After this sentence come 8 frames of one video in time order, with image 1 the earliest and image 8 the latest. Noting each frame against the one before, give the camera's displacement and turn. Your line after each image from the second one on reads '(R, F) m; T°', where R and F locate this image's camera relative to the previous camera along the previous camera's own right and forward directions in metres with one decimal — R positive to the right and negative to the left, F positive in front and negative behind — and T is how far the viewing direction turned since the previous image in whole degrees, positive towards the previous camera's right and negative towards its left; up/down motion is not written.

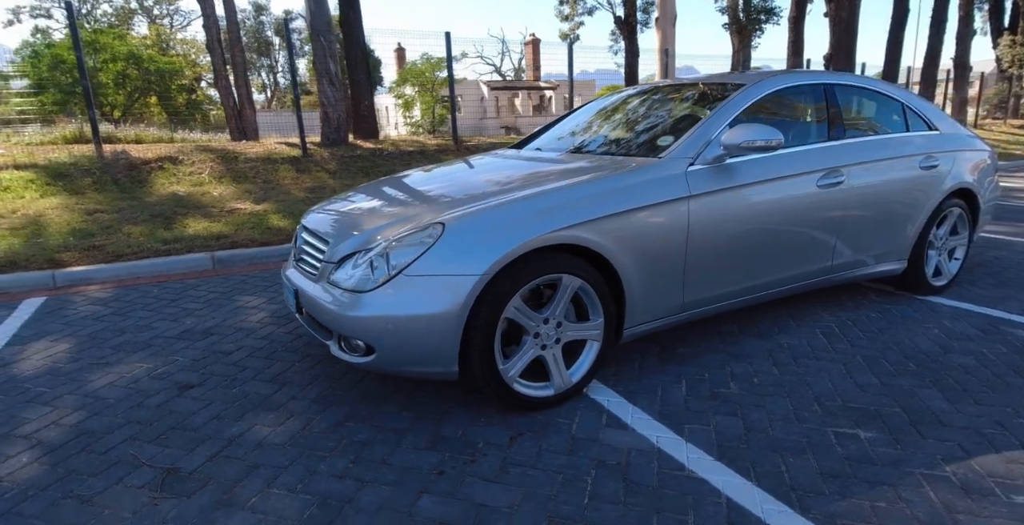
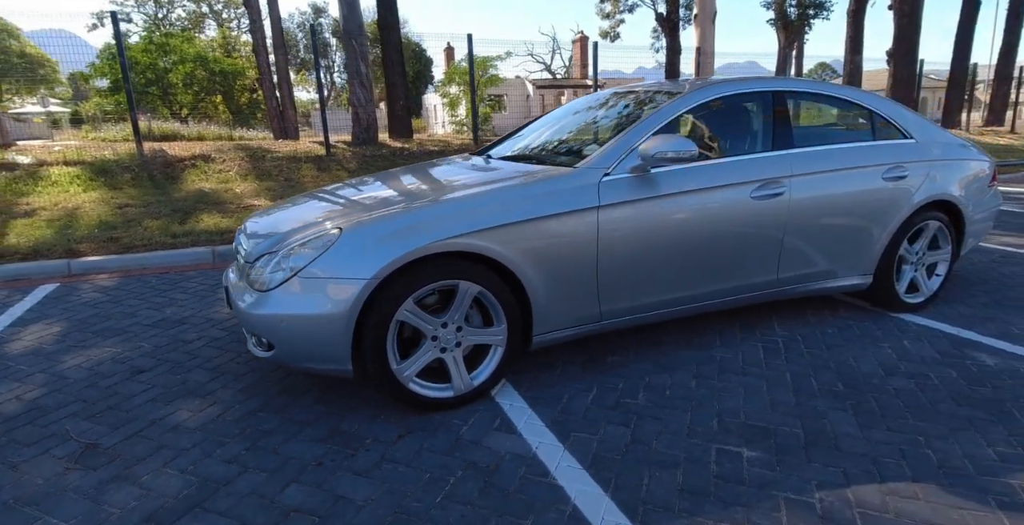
(+0.7, -0.1) m; -6°
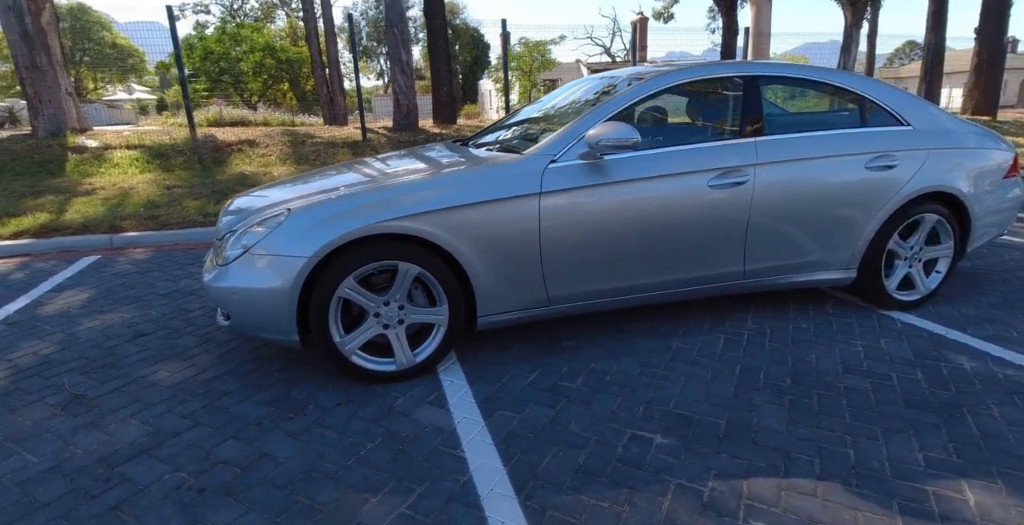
(+0.6, -0.1) m; -7°
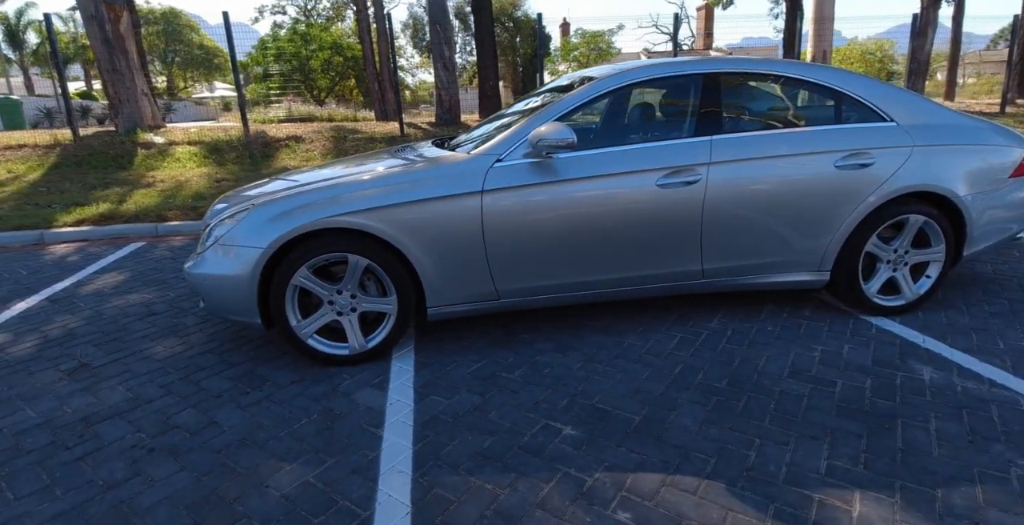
(+0.7, -0.1) m; -7°
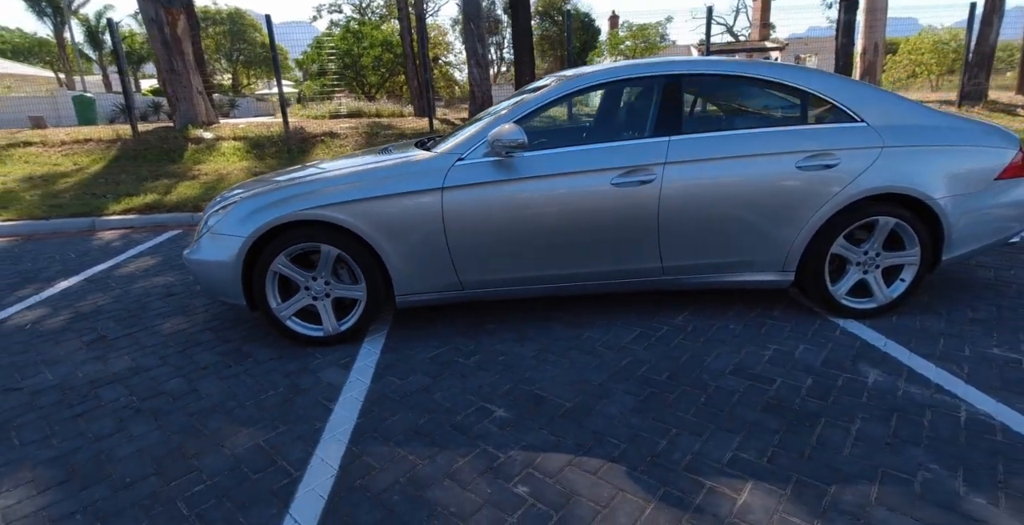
(+0.6, -0.2) m; -6°
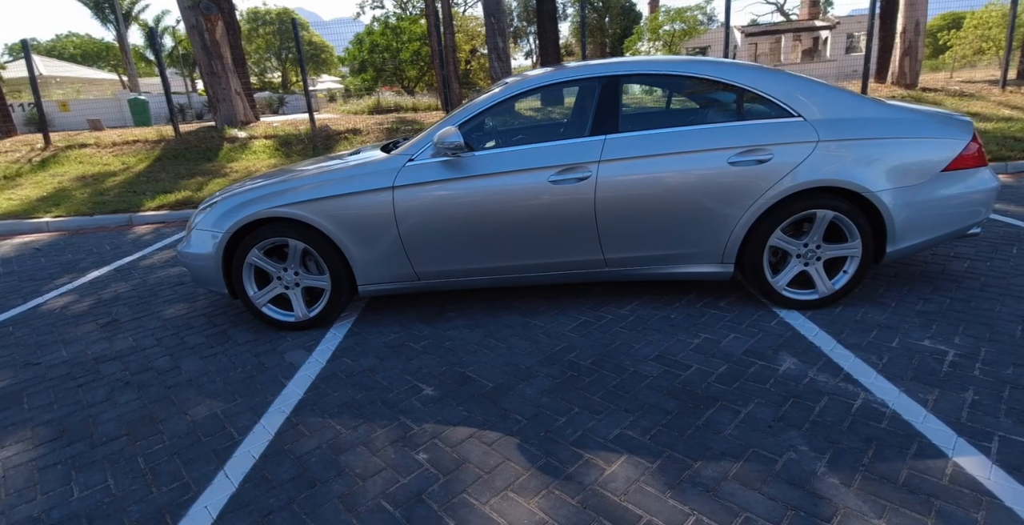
(+0.7, -0.2) m; -5°
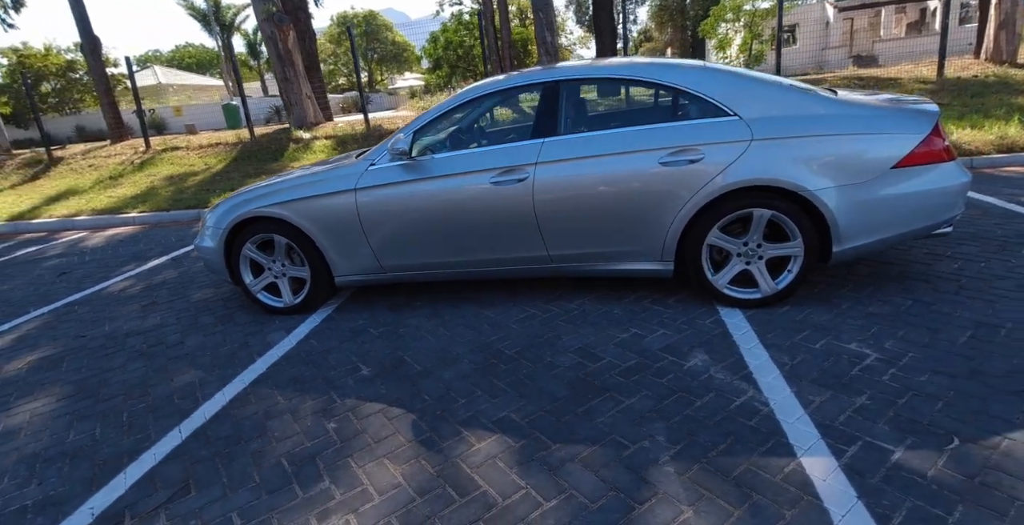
(+1.0, -0.2) m; -9°
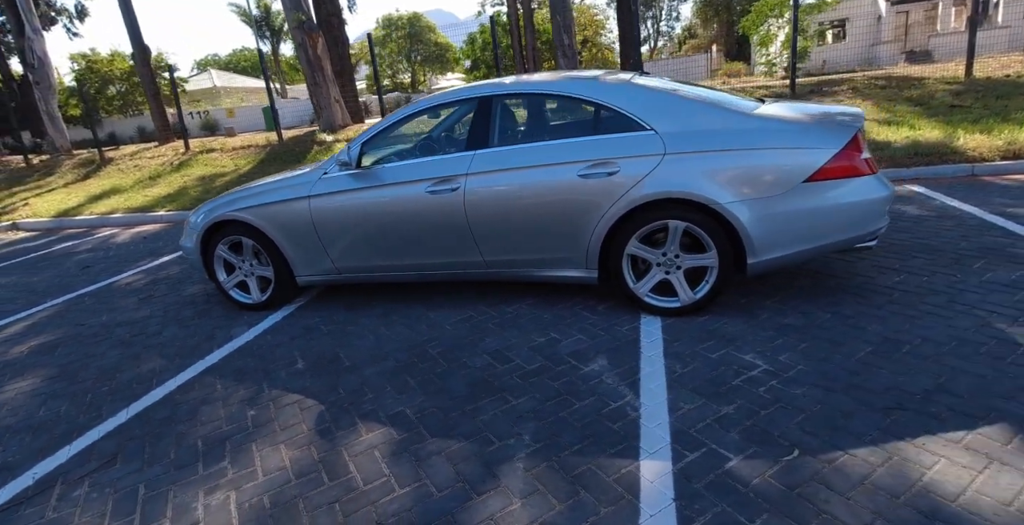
(+0.8, -0.2) m; -5°
